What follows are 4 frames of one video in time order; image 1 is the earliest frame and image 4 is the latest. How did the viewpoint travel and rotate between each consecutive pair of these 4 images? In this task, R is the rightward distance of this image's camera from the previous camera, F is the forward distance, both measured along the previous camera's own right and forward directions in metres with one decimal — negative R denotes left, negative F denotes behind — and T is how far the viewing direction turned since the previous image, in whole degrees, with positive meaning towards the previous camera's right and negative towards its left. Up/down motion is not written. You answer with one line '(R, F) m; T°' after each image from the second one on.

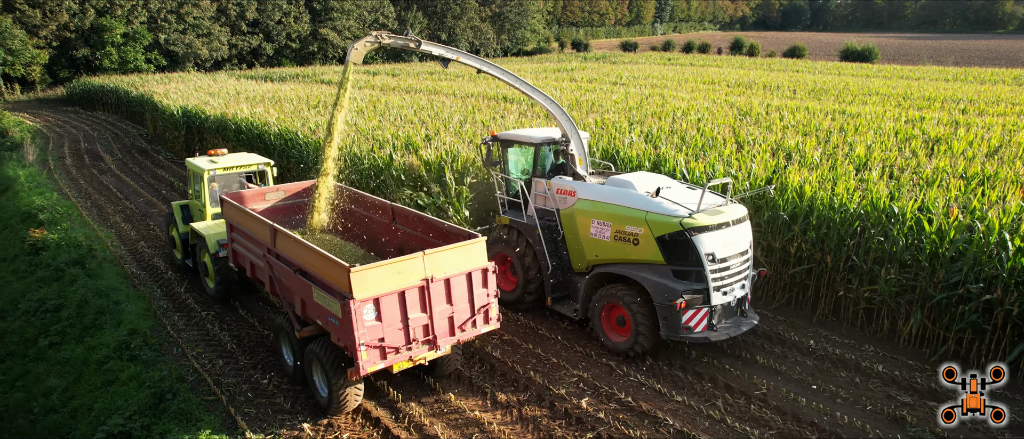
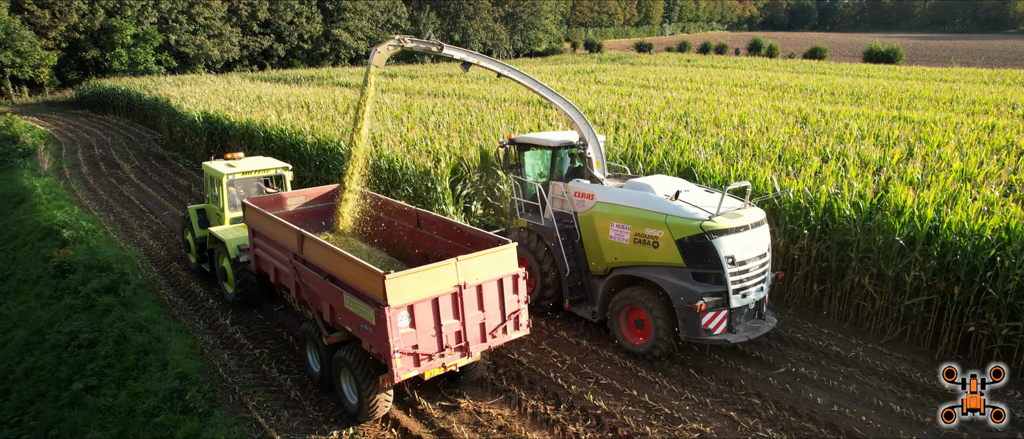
(-0.9, +0.7) m; 0°
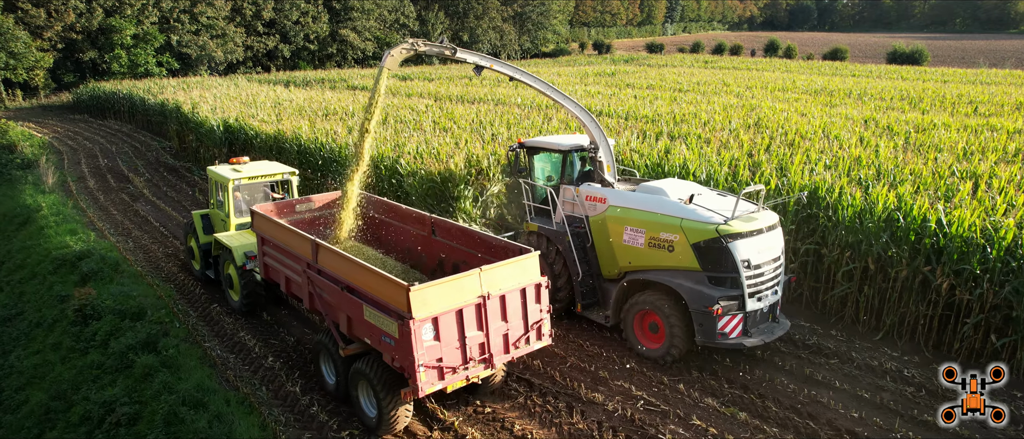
(-1.3, +1.2) m; +1°
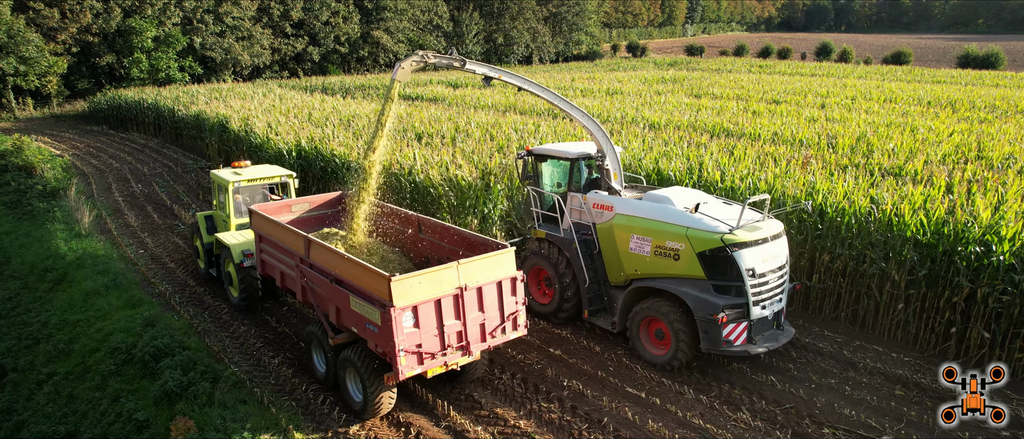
(-2.5, +2.4) m; 0°
